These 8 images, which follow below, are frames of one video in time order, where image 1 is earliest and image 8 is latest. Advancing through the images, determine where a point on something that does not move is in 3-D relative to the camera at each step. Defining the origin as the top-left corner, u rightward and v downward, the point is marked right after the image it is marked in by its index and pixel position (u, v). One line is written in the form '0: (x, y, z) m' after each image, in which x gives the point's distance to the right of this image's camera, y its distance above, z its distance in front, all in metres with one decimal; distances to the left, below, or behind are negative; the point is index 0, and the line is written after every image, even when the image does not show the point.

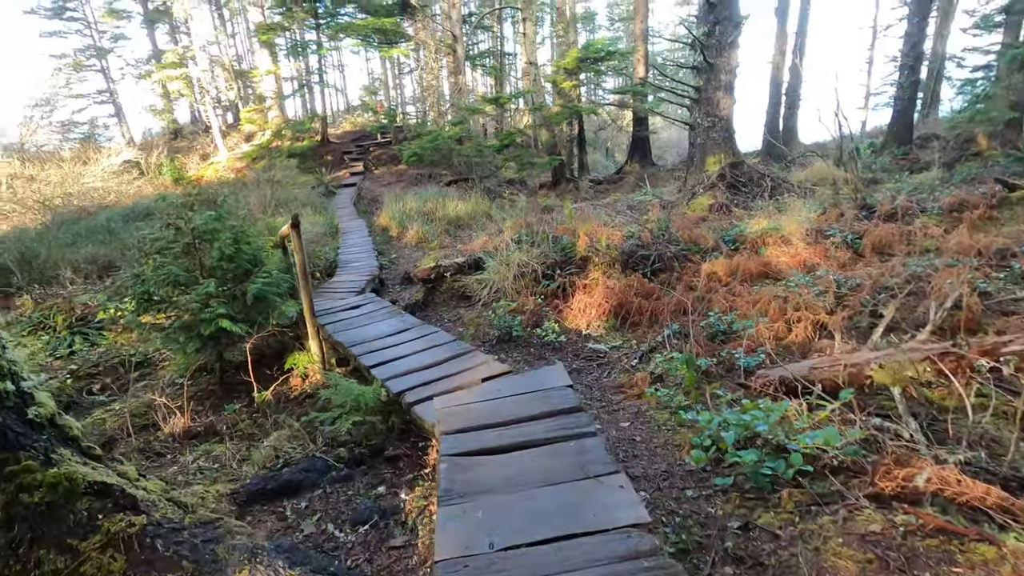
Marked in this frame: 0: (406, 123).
0: (-3.3, +5.2, +16.8) m
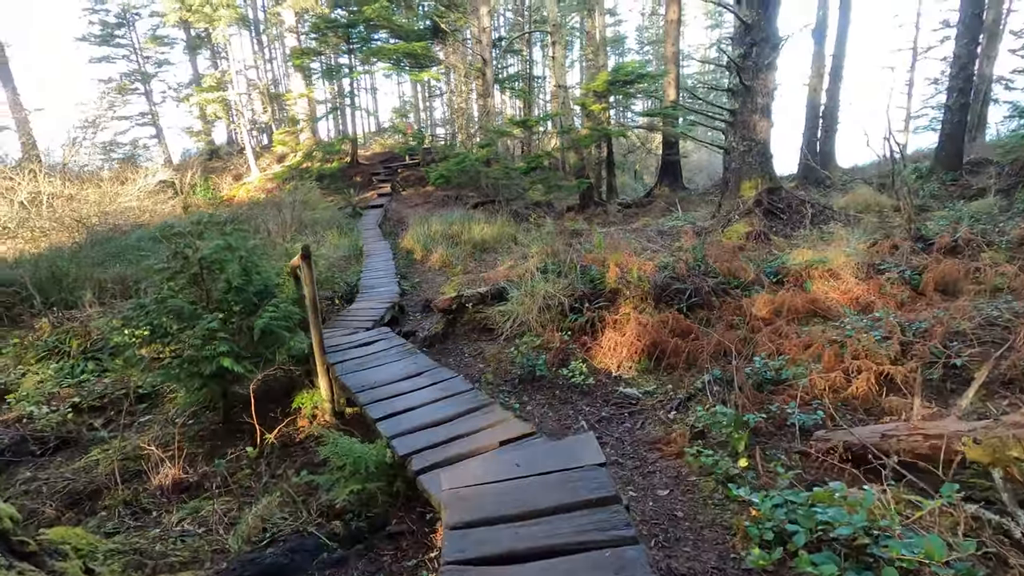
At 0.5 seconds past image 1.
0: (-2.5, +4.5, +16.8) m
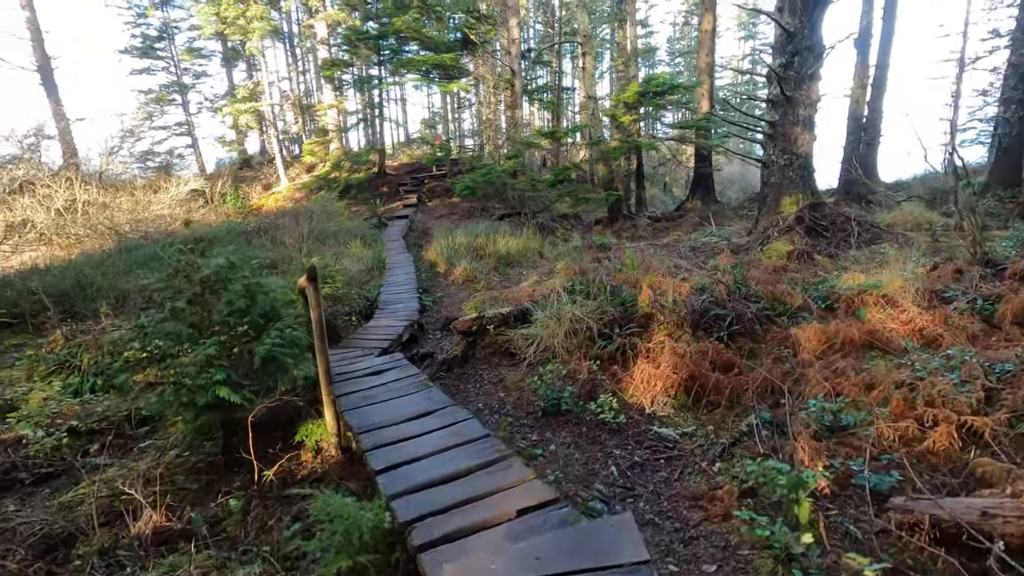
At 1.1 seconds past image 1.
0: (-1.6, +4.1, +16.7) m
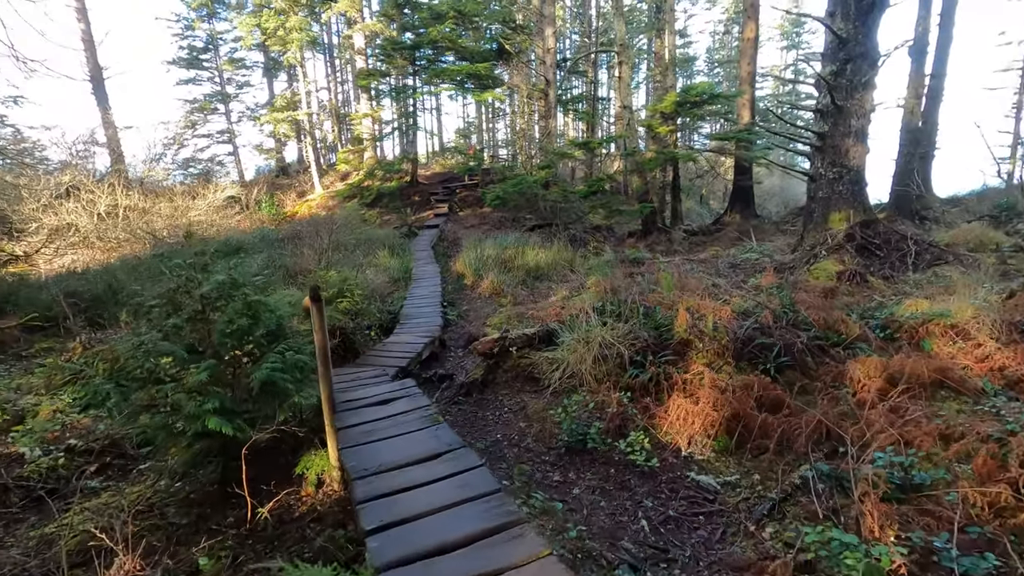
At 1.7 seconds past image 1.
0: (-0.6, +3.8, +16.6) m
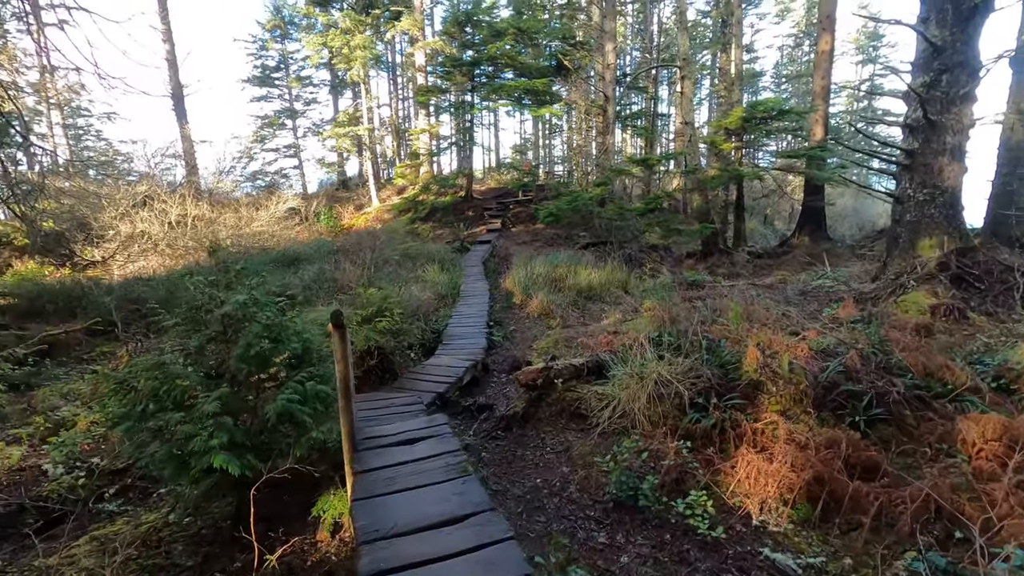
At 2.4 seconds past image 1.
0: (+1.1, +3.2, +16.4) m
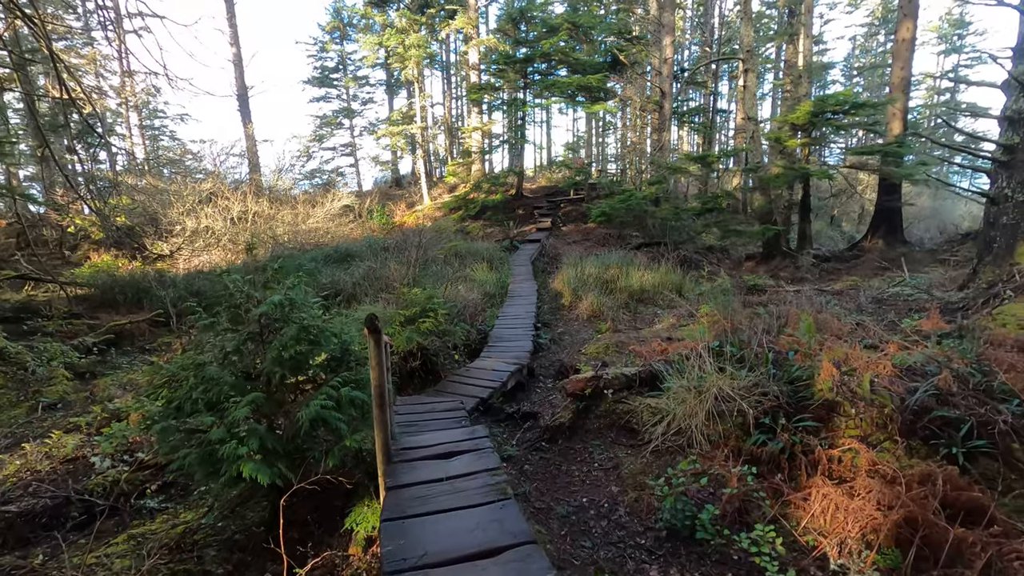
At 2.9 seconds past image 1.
0: (+2.6, +3.2, +16.0) m
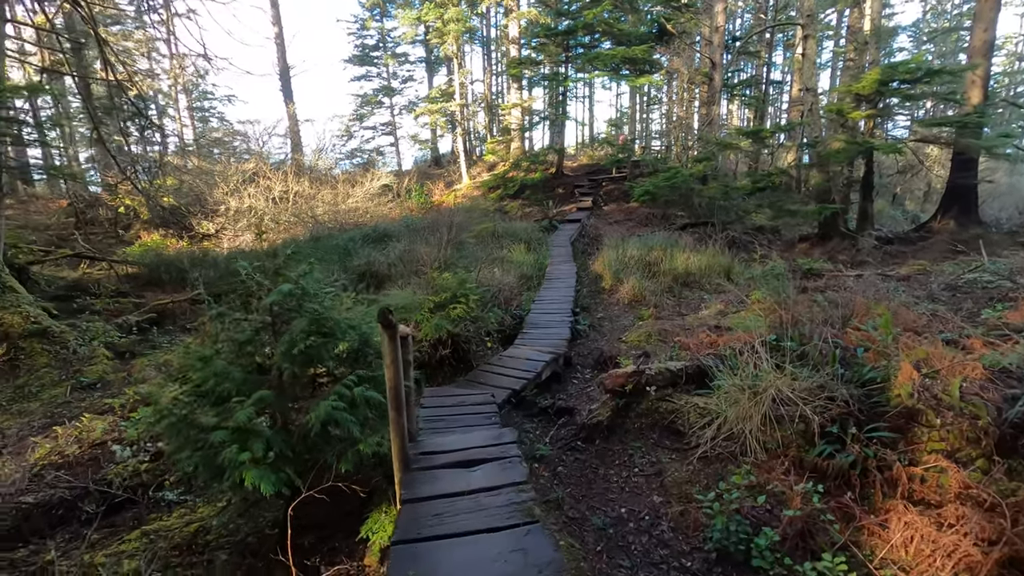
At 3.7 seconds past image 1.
0: (+3.8, +3.8, +15.4) m
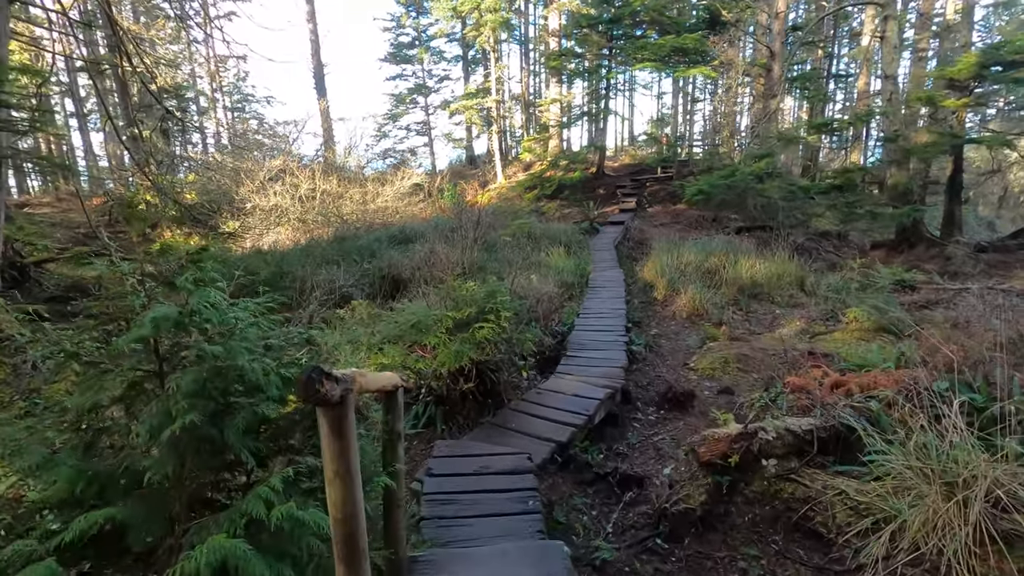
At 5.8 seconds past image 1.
0: (+4.8, +3.5, +14.2) m
